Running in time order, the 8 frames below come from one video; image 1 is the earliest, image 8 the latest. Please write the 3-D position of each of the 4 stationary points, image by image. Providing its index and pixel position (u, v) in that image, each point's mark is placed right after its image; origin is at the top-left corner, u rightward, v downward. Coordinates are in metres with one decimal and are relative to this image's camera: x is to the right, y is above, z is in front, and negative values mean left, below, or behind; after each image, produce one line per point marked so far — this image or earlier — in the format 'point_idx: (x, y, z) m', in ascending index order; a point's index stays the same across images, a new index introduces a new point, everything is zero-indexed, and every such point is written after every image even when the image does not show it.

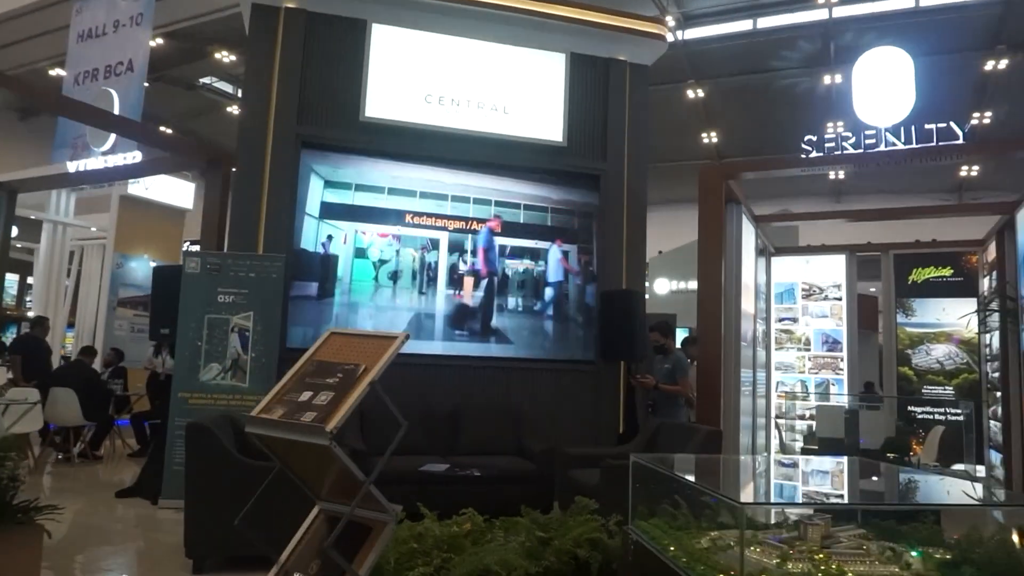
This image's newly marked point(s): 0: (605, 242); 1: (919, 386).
0: (+0.9, +0.4, +6.7) m
1: (+5.1, -1.2, +9.0) m
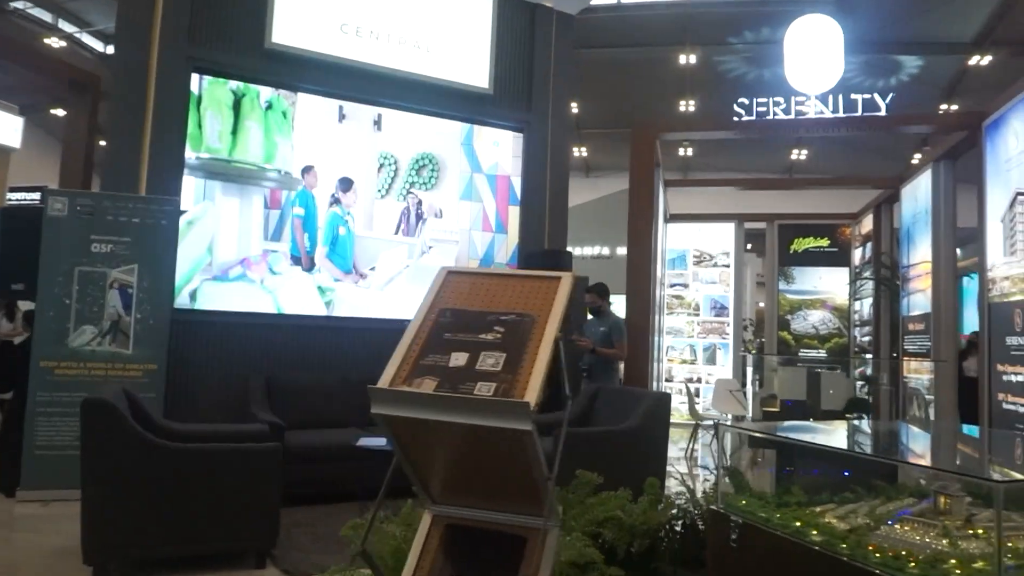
0: (+0.2, +0.8, +6.3) m
1: (+3.8, -0.8, +9.5) m
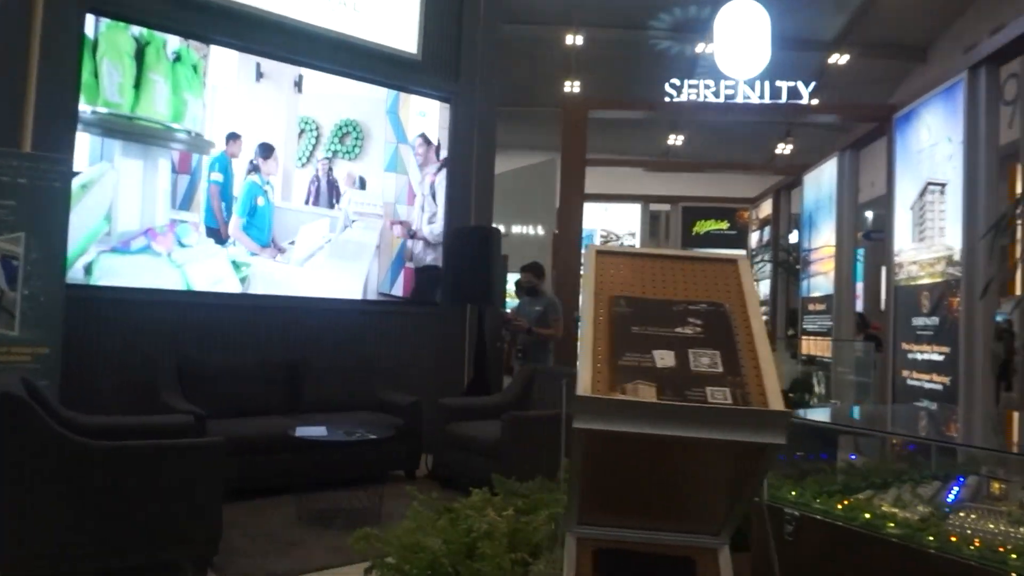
0: (-0.5, +1.0, +6.1) m
1: (+2.5, -0.5, +9.9) m
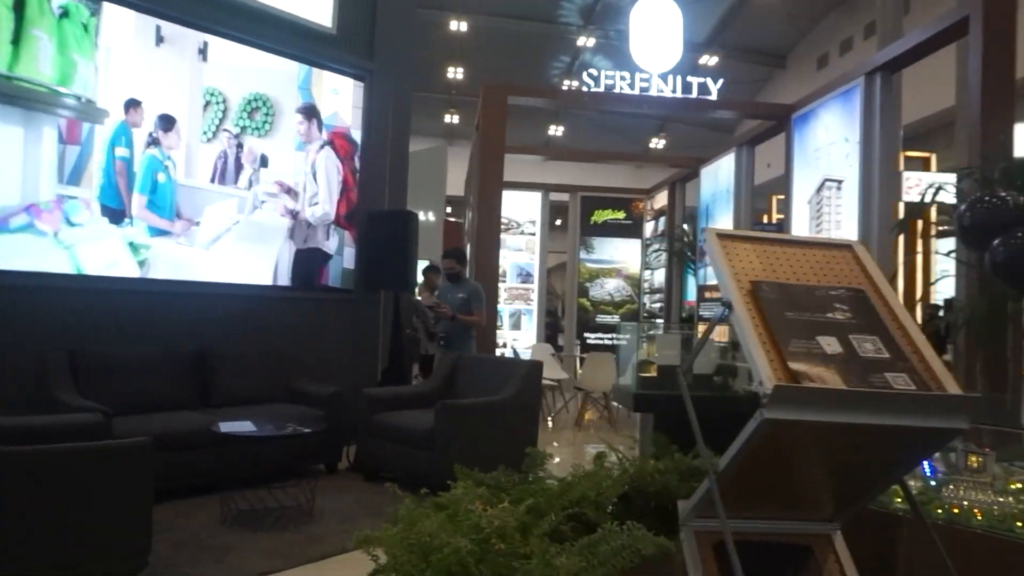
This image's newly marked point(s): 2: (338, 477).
0: (-1.1, +1.1, +5.9) m
1: (+1.1, -0.4, +10.1) m
2: (-1.1, -1.2, +4.3) m
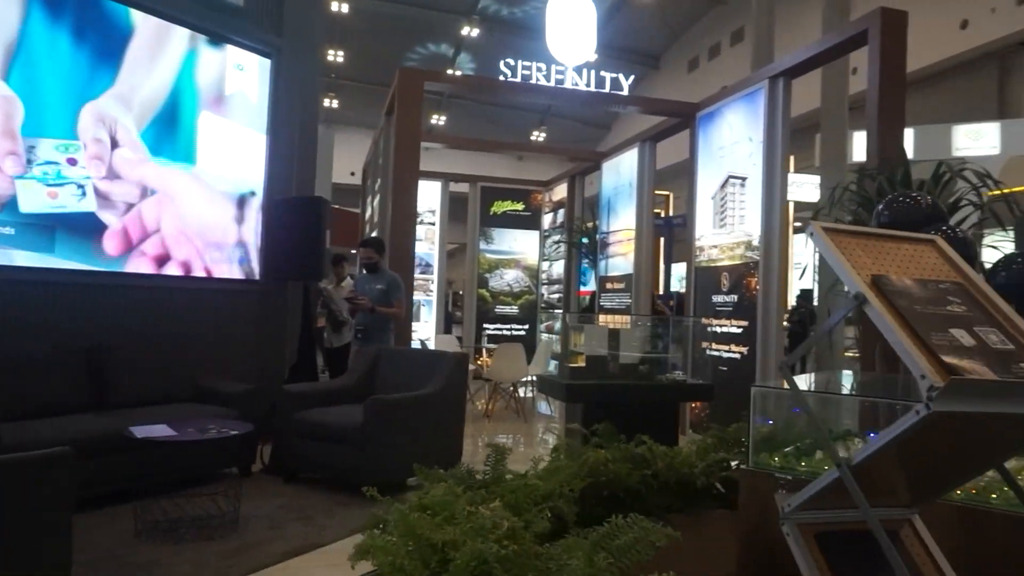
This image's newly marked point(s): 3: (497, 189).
0: (-1.8, +1.2, +5.5) m
1: (-0.3, -0.2, +10.2) m
2: (-1.5, -1.1, +4.1) m
3: (-0.2, +1.4, +10.2) m
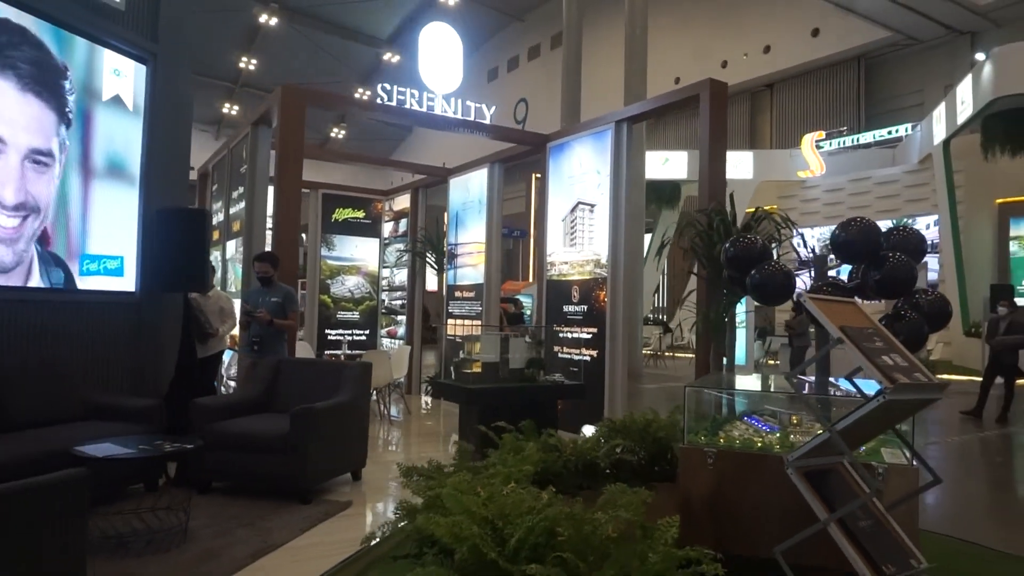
0: (-2.7, +1.1, +5.4) m
1: (-2.6, -0.3, +10.3) m
2: (-2.0, -1.2, +4.1) m
3: (-2.5, +1.3, +10.4) m
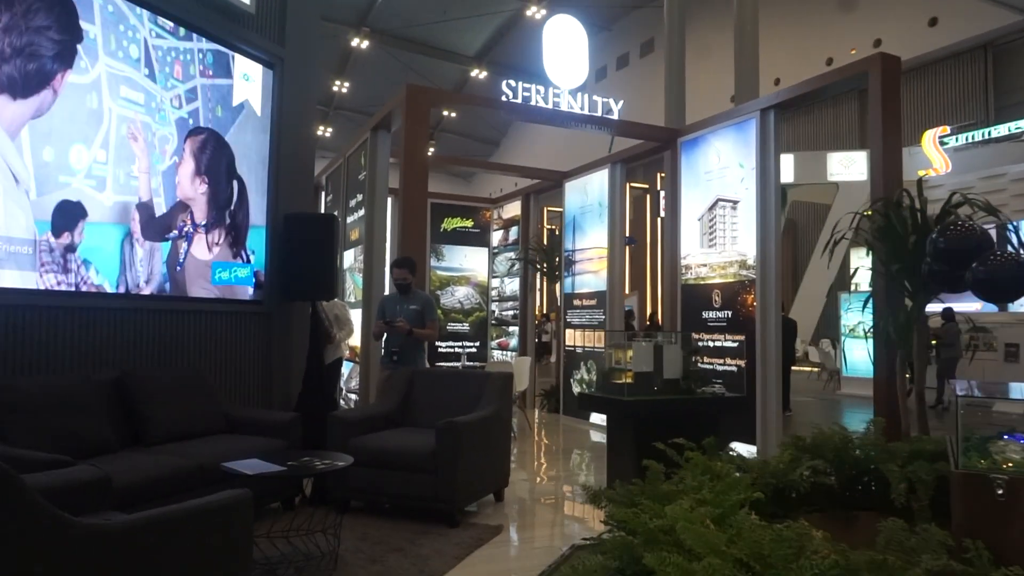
0: (-1.7, +1.0, +5.3) m
1: (-1.0, -0.5, +10.1) m
2: (-1.1, -1.2, +3.9) m
3: (-0.9, +1.2, +10.2) m
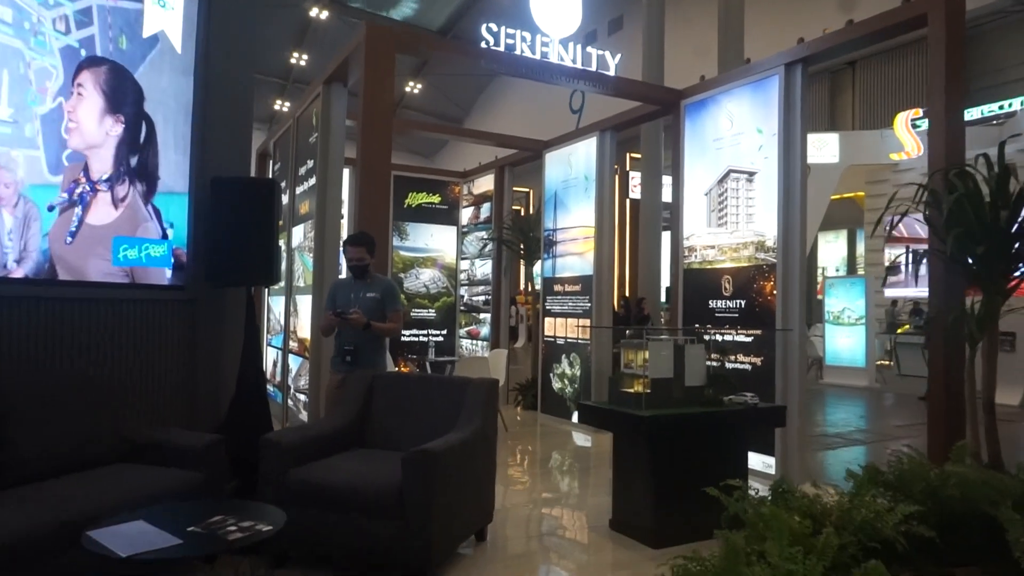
0: (-1.8, +1.1, +4.3) m
1: (-1.3, -0.3, +9.1) m
2: (-1.2, -1.2, +2.9) m
3: (-1.3, +1.4, +9.2) m
